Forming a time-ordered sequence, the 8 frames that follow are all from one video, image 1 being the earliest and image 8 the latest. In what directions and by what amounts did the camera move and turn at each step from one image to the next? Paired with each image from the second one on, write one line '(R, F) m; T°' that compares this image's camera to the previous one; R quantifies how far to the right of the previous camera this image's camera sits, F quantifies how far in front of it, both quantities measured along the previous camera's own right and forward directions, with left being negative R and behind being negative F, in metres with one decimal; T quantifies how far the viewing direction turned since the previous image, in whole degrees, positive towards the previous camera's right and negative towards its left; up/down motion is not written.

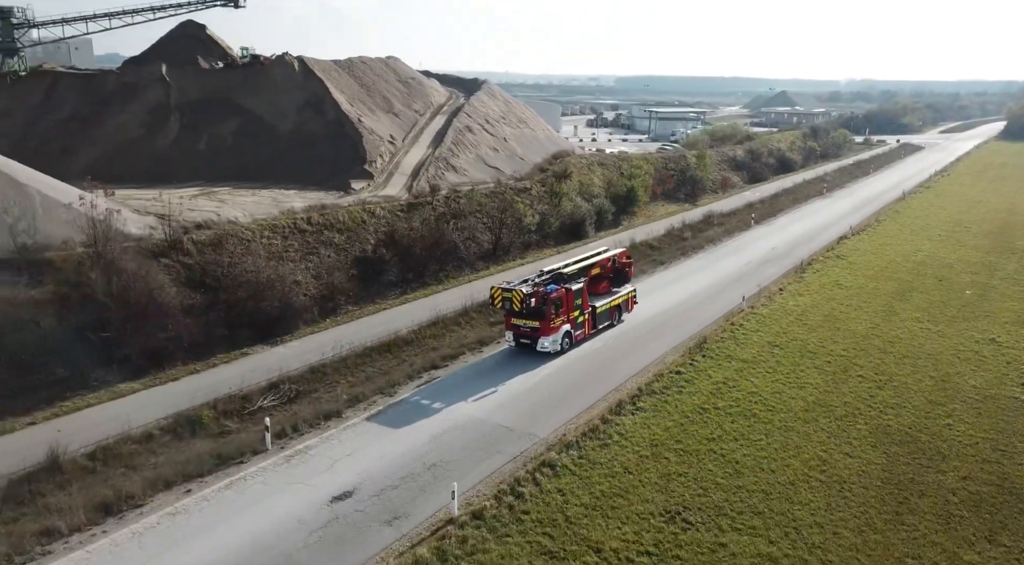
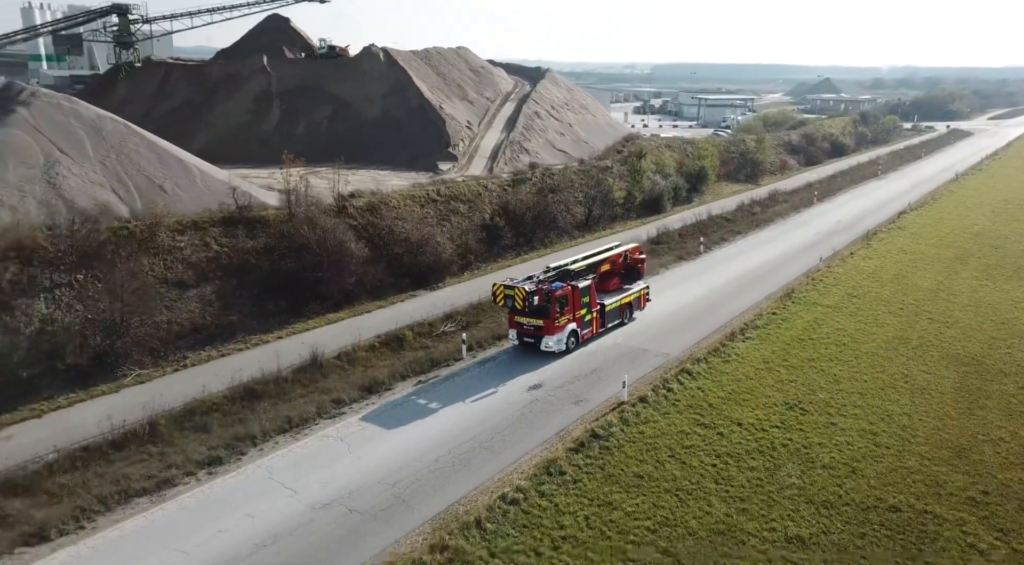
(-3.0, -4.4) m; -3°
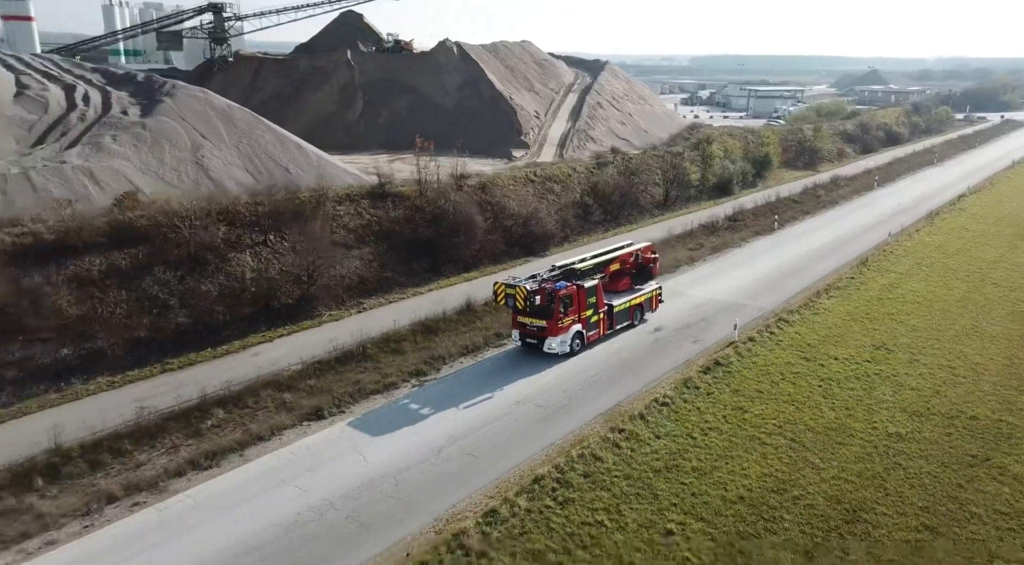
(-2.6, -3.6) m; -3°
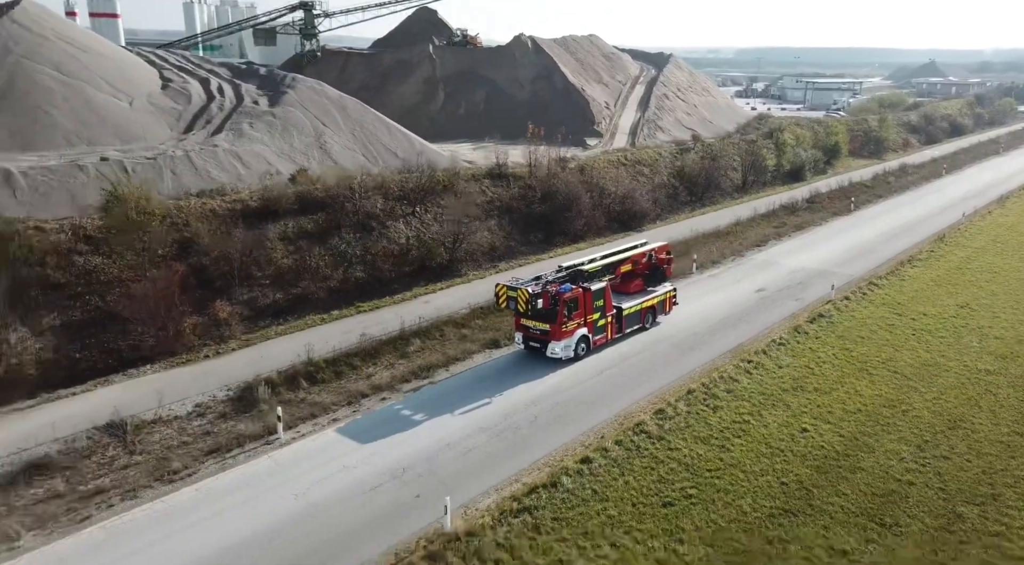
(-2.6, -3.4) m; -3°
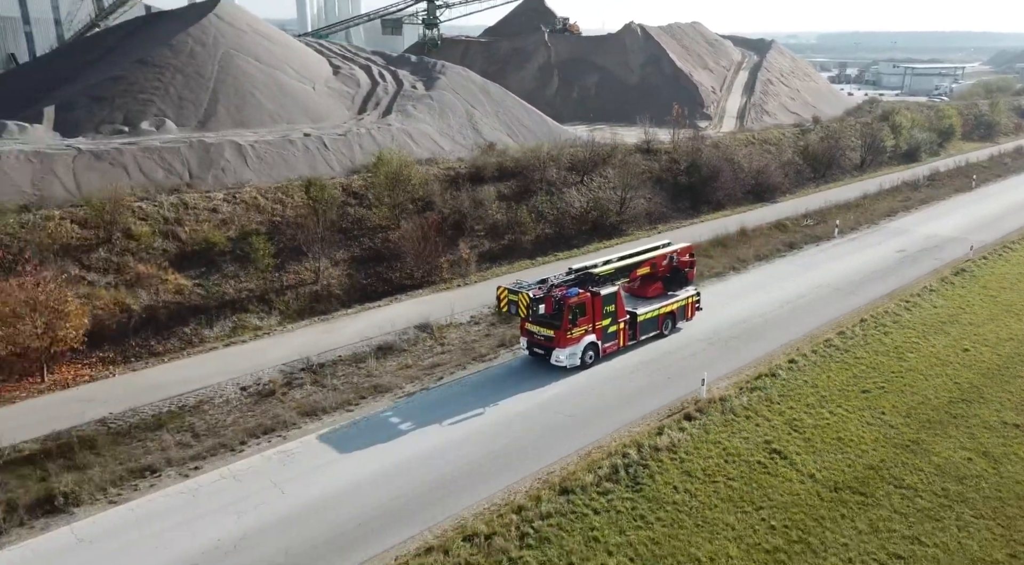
(-3.6, -4.2) m; -5°
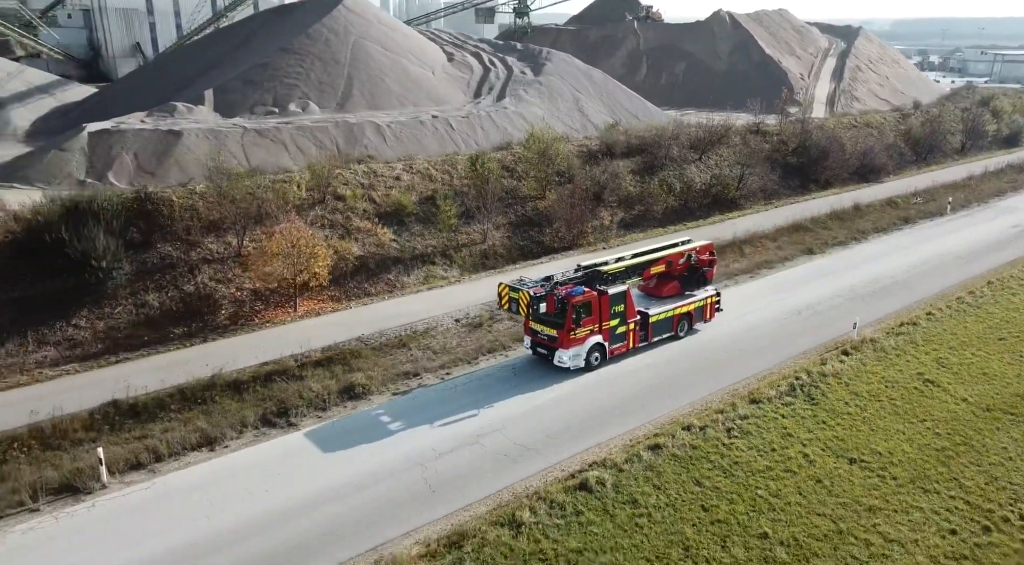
(-2.7, -2.6) m; -4°
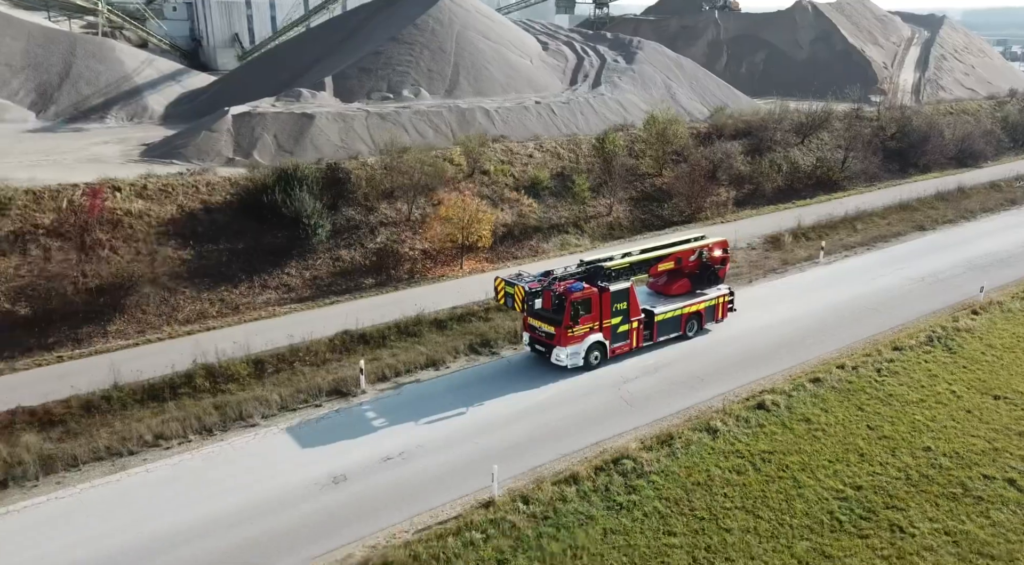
(-2.4, -2.1) m; -4°
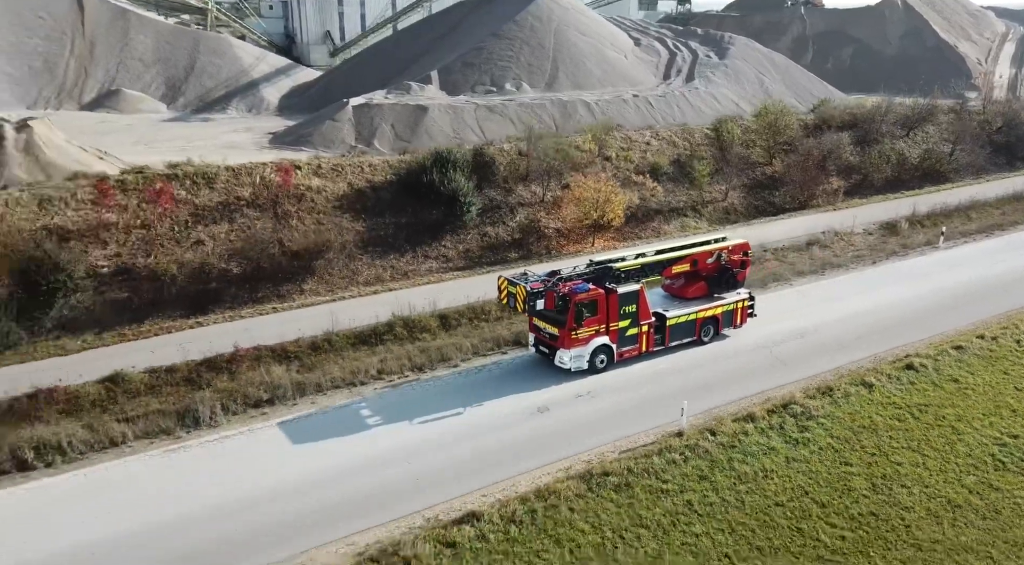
(-2.1, -1.6) m; -4°
